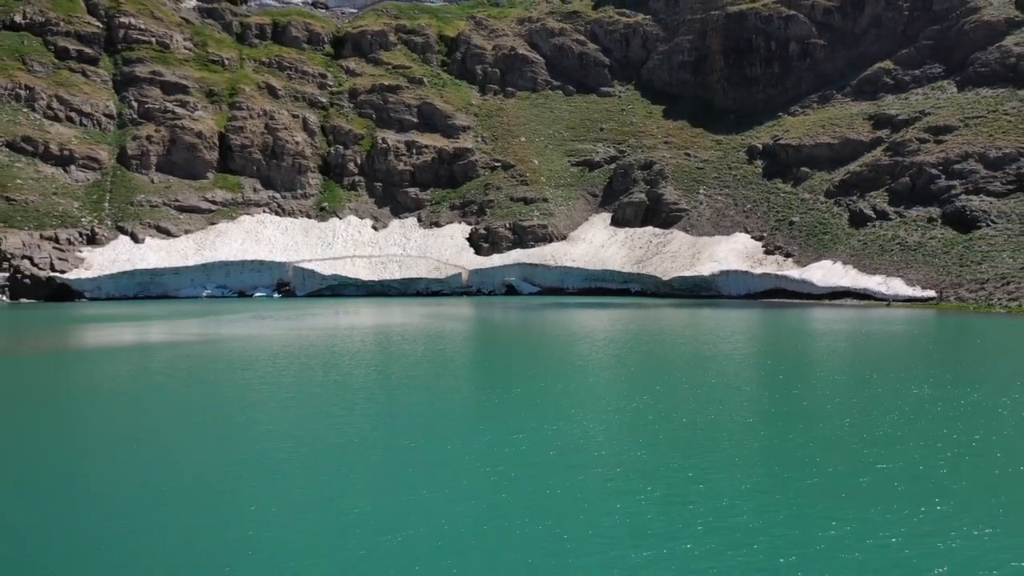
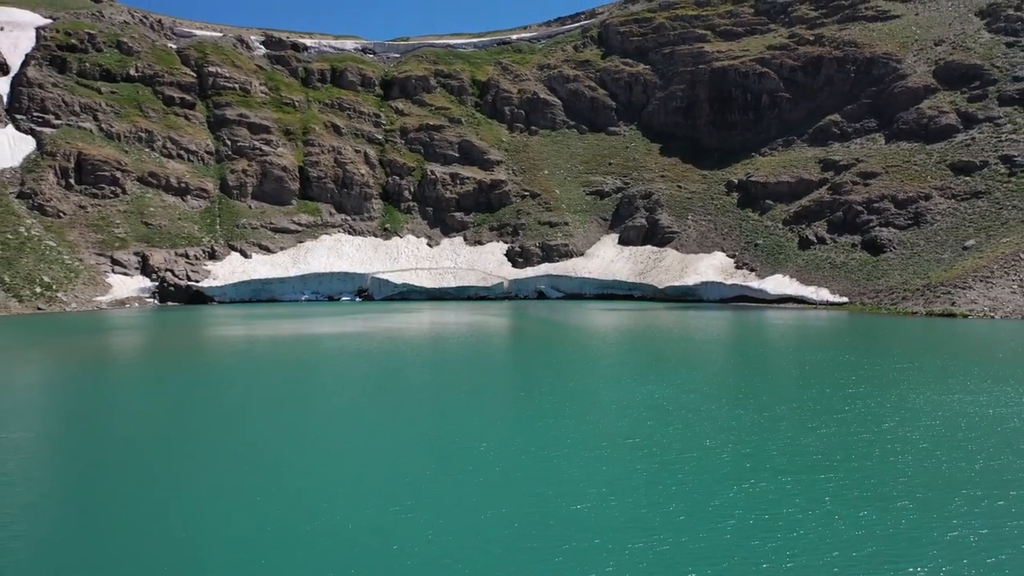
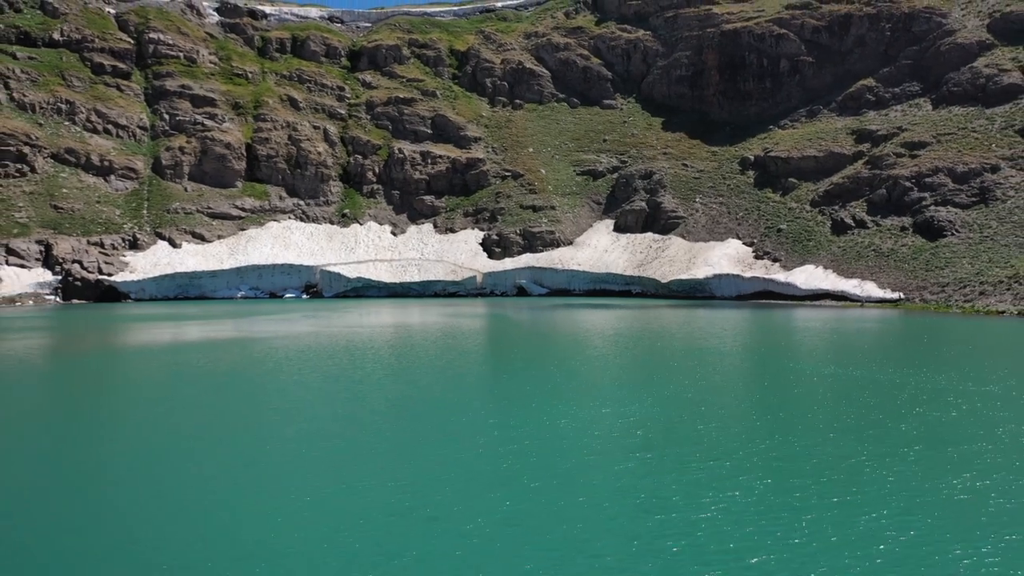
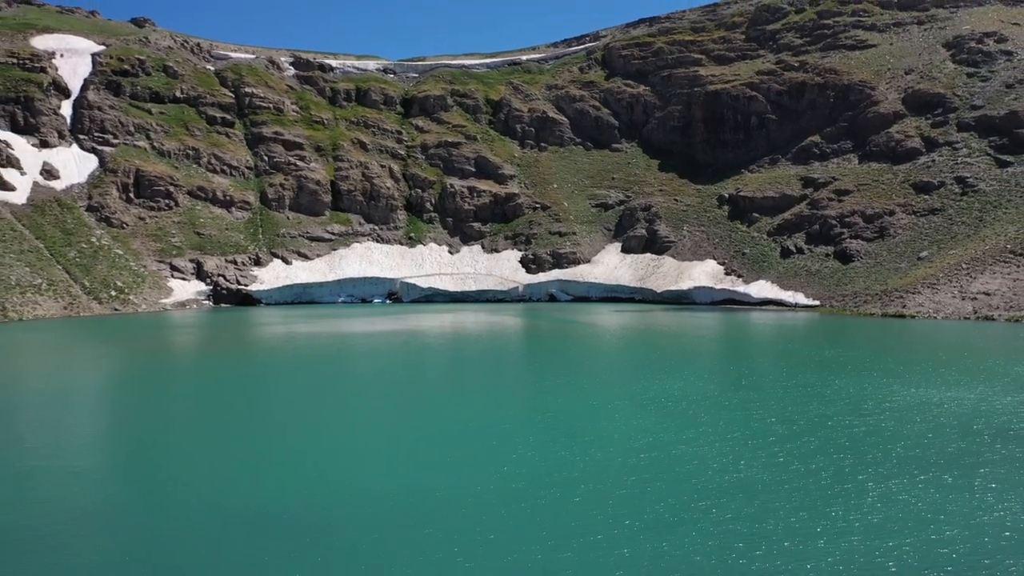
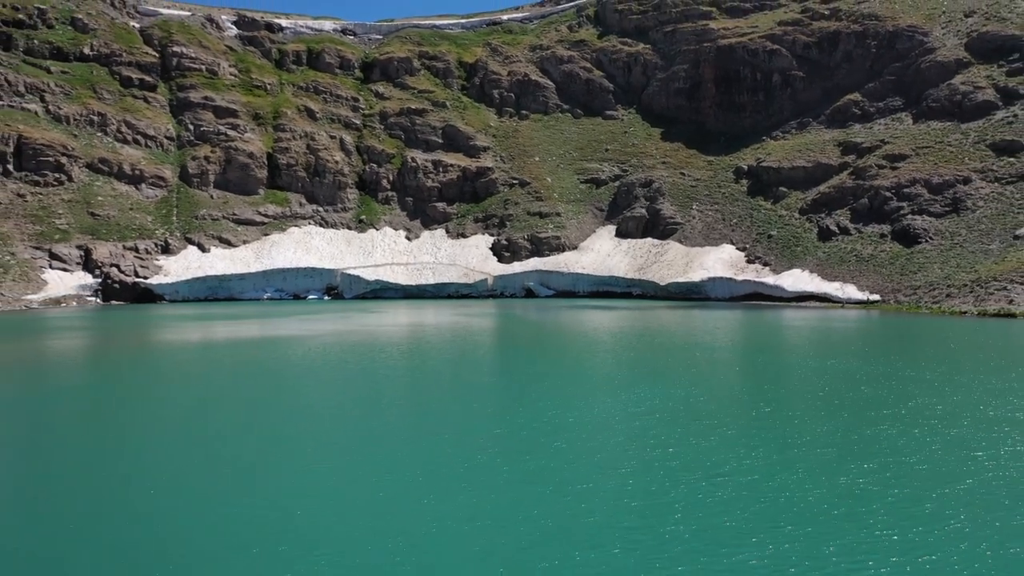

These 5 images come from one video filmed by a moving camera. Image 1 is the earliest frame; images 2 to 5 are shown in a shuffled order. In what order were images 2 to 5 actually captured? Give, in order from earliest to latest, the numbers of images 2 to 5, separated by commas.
3, 5, 2, 4
